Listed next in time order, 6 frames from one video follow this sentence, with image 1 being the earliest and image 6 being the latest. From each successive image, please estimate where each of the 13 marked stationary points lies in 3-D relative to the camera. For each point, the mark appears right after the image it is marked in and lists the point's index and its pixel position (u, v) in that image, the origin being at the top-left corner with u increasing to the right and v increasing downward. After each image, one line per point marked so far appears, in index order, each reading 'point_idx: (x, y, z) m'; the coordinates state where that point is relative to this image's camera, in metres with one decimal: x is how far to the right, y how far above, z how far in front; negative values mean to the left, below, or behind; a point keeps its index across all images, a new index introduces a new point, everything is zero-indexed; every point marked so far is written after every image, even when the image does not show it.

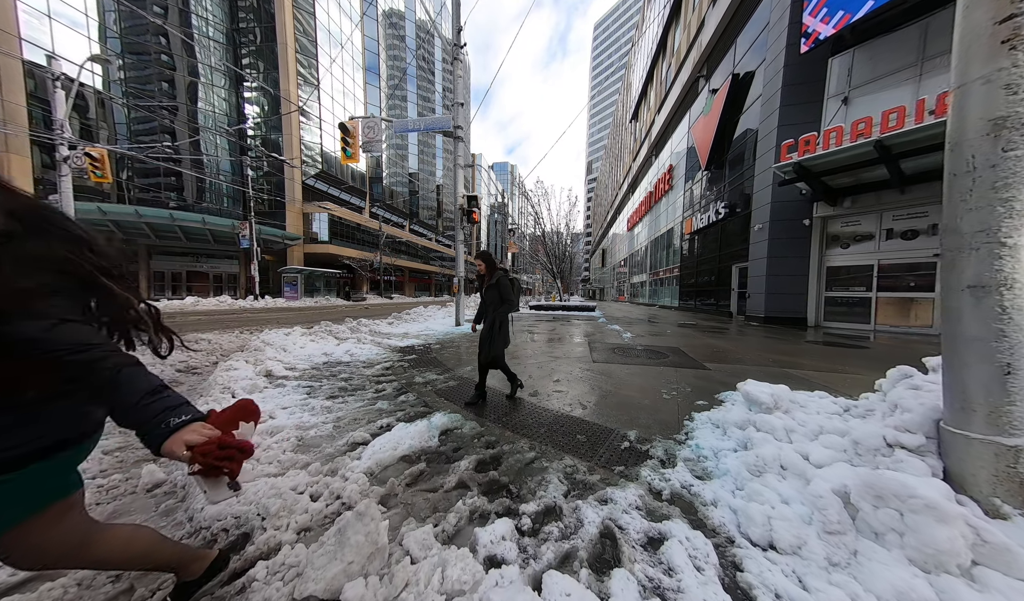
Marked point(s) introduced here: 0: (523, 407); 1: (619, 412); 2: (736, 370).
0: (+0.2, -1.3, +3.4) m
1: (+1.2, -1.3, +3.1) m
2: (+3.8, -1.2, +4.5) m
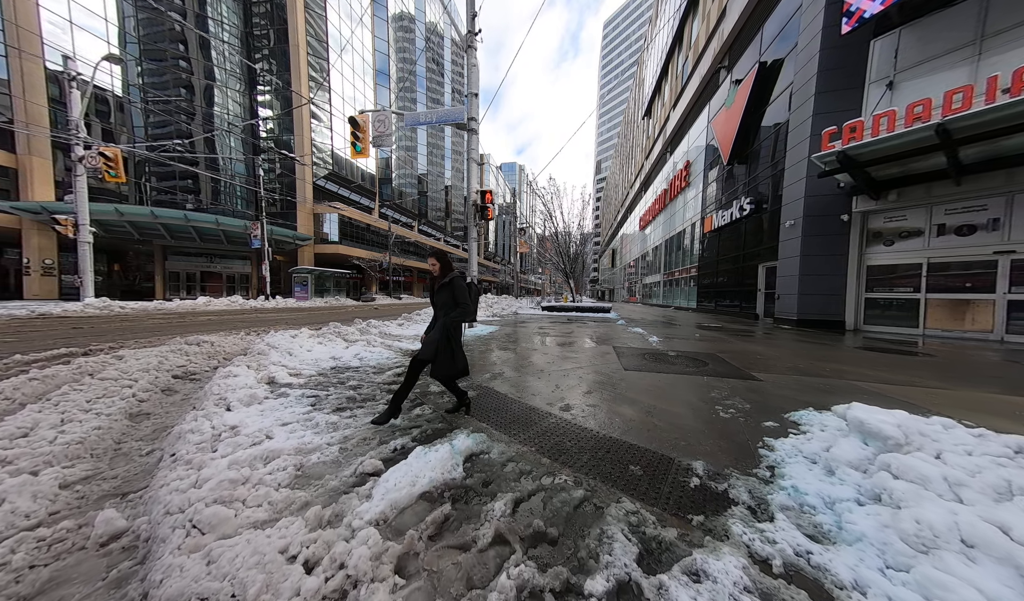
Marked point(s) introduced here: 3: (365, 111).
0: (+0.5, -1.3, +2.9) m
1: (+1.6, -1.3, +2.6) m
2: (+4.1, -1.2, +4.0) m
3: (-5.2, +6.8, +9.6) m
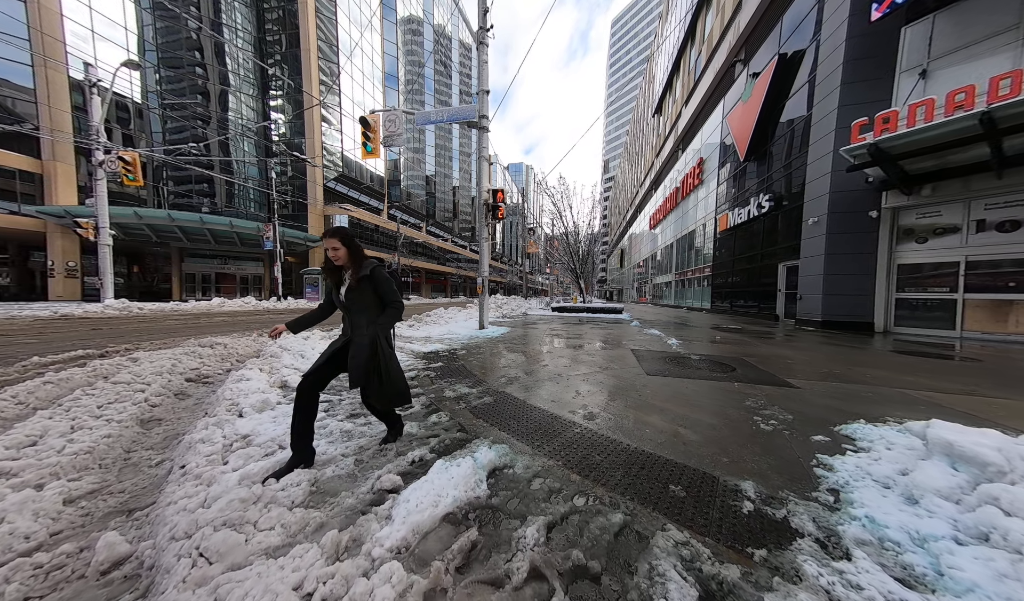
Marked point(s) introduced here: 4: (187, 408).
0: (+0.7, -1.3, +2.7) m
1: (+1.8, -1.3, +2.4) m
2: (+4.4, -1.2, +3.7) m
3: (-4.9, +6.7, +9.6) m
4: (-3.5, -1.2, +2.9) m
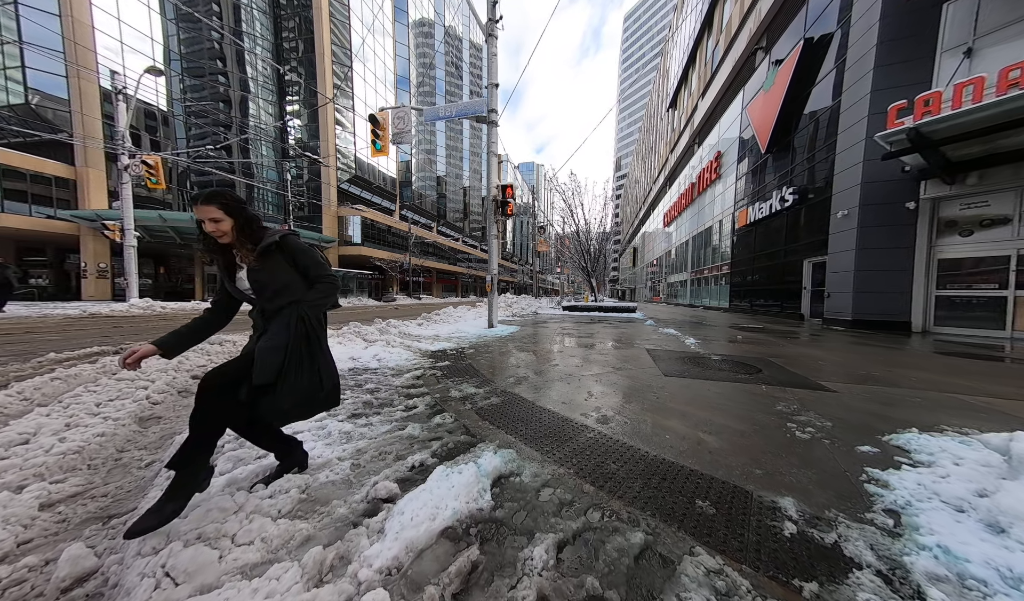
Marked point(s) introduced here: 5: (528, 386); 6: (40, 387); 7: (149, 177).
0: (+0.8, -1.3, +2.5) m
1: (+1.8, -1.3, +2.1) m
2: (+4.5, -1.2, +3.3) m
3: (-4.5, +6.8, +9.6) m
4: (-3.4, -1.1, +2.8) m
5: (+0.2, -1.3, +4.0) m
6: (-4.9, -0.9, +2.8) m
7: (-18.1, +6.1, +13.4) m
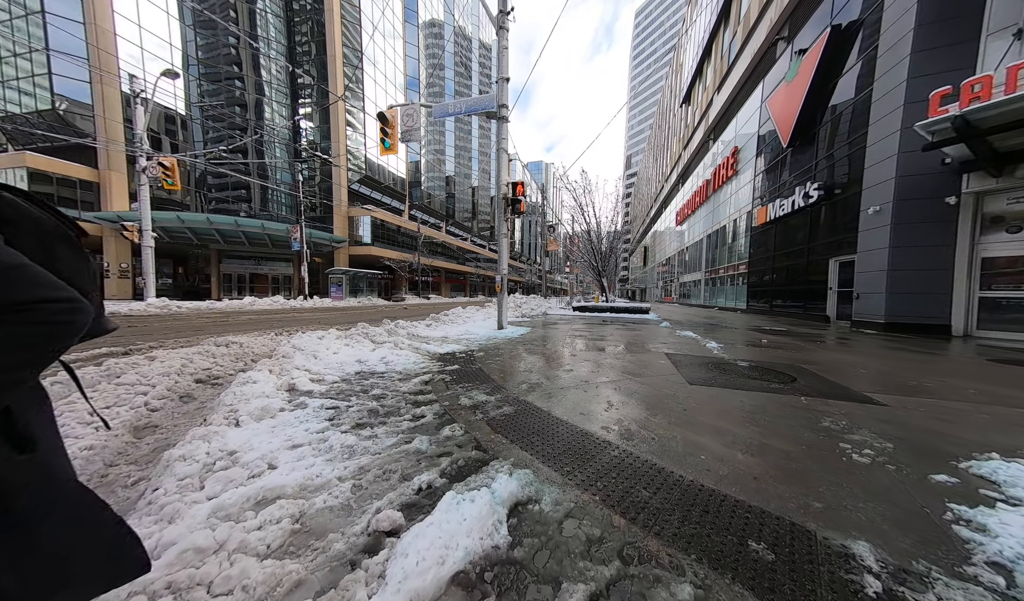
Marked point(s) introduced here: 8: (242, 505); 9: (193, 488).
0: (+0.9, -1.3, +2.3) m
1: (+2.0, -1.3, +1.8) m
2: (+4.7, -1.2, +3.0) m
3: (-4.2, +6.8, +9.4) m
4: (-3.3, -1.1, +2.7) m
5: (+0.4, -1.3, +3.8) m
6: (-4.7, -0.9, +2.7) m
7: (-17.6, +6.2, +13.7) m
8: (-1.6, -1.2, +1.6) m
9: (-1.9, -1.1, +1.6) m
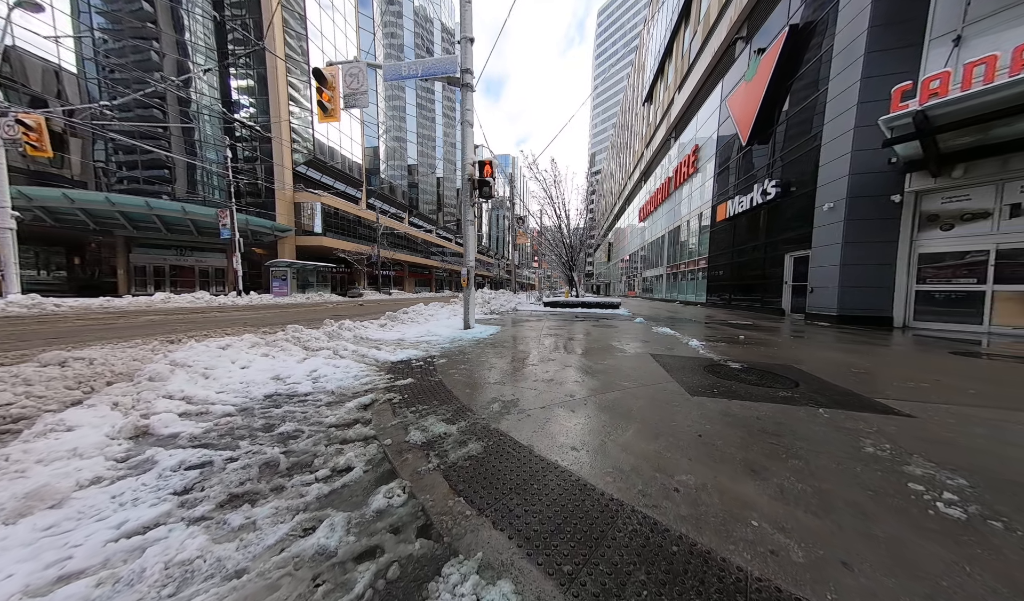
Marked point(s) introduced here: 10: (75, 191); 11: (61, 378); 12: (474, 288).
0: (+0.7, -1.3, +1.5) m
1: (+1.8, -1.3, +1.2) m
2: (+4.4, -1.1, +2.7) m
3: (-5.2, +6.9, +7.9) m
4: (-3.5, -1.1, +1.5) m
5: (+0.1, -1.3, +3.0) m
6: (-4.9, -0.9, +1.3) m
7: (-19.0, +6.2, +10.6) m
8: (-1.6, -1.2, +0.5) m
9: (-2.0, -1.1, +0.6) m
10: (-29.8, +7.4, +18.1) m
11: (-5.2, -0.9, +3.1) m
12: (-1.2, +0.4, +8.6) m
